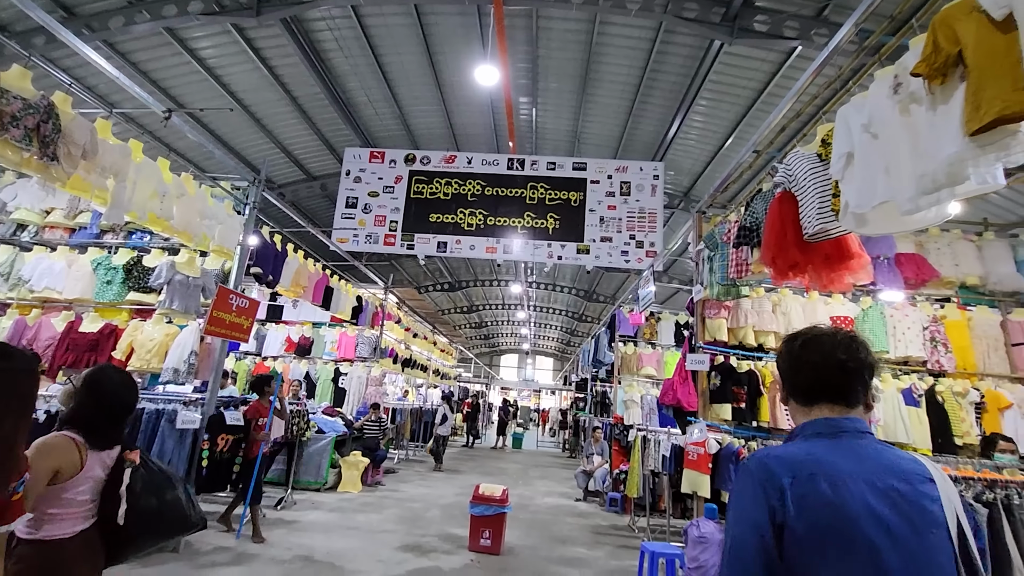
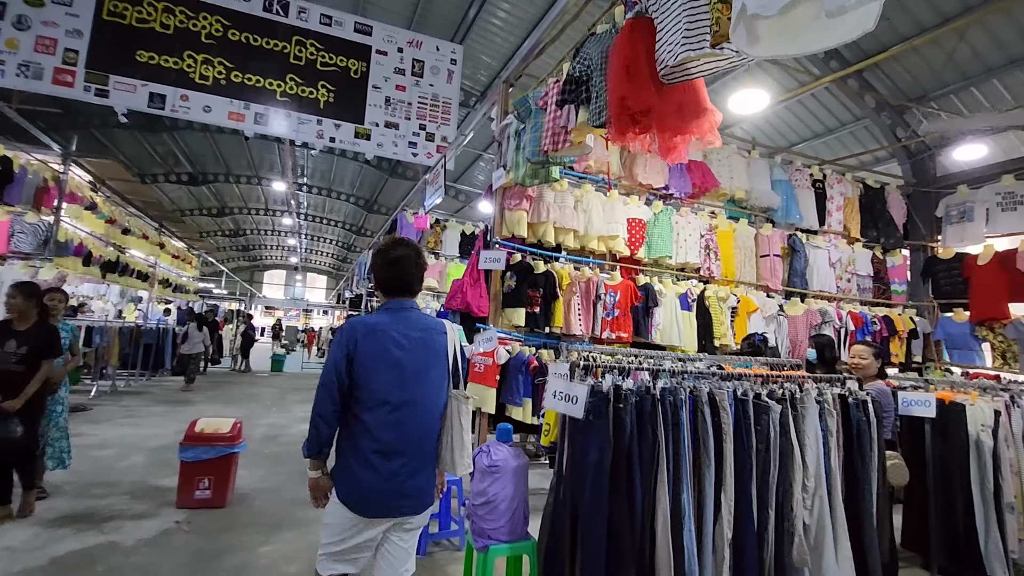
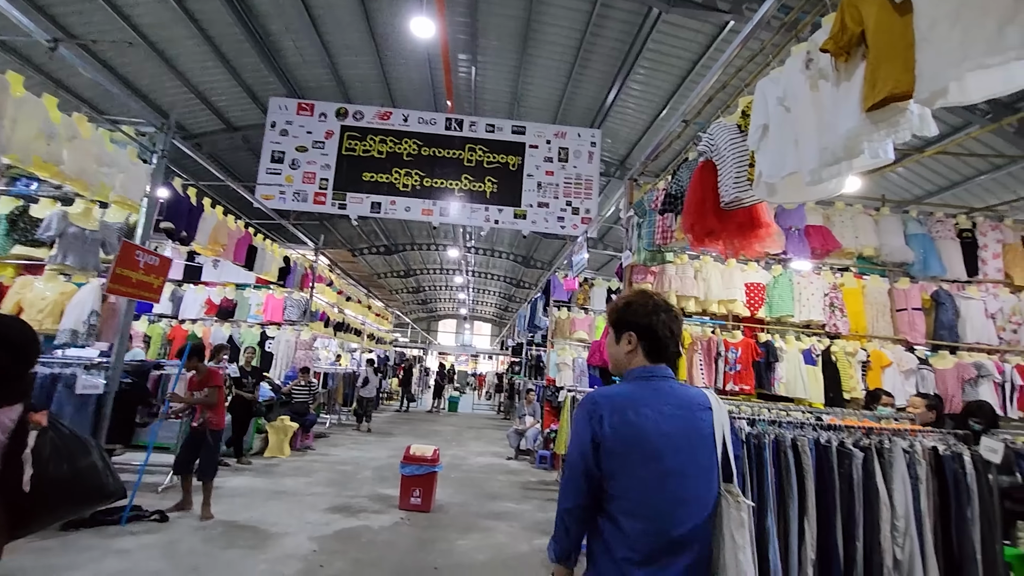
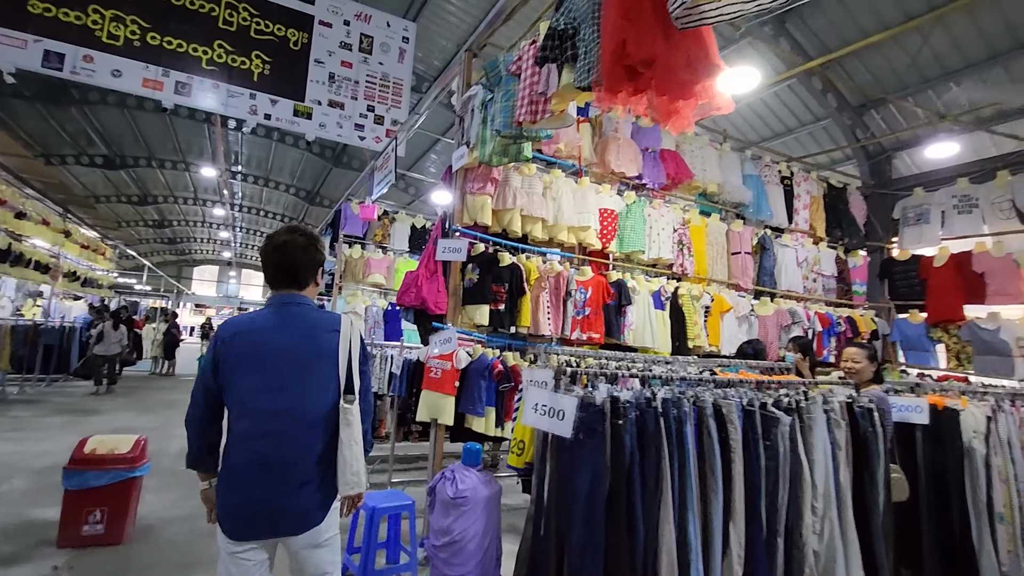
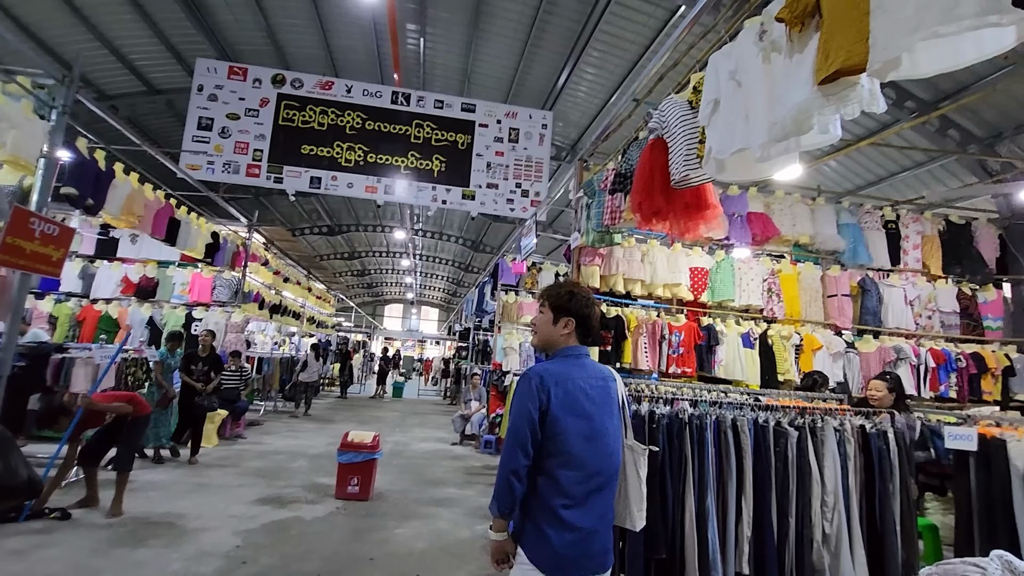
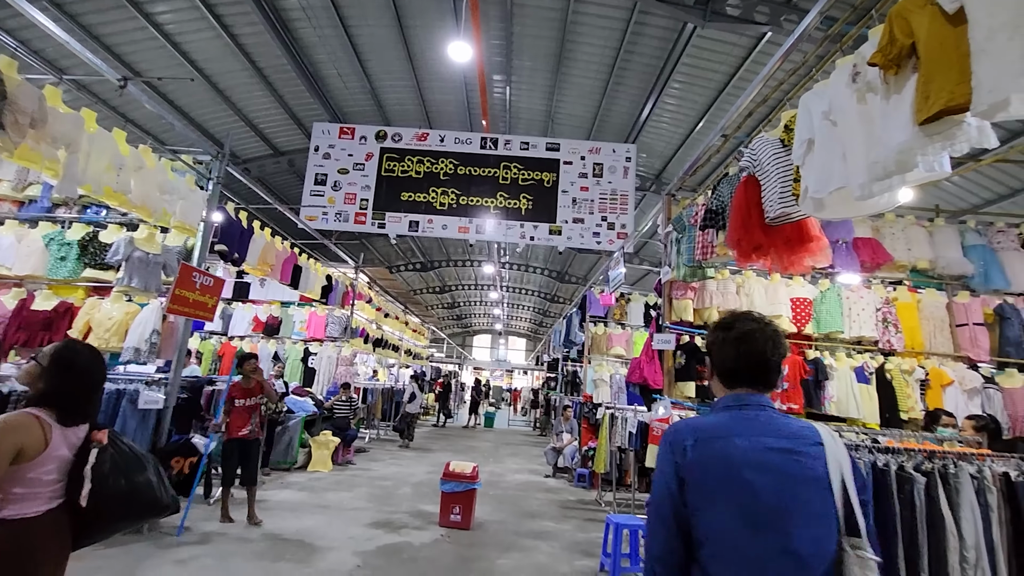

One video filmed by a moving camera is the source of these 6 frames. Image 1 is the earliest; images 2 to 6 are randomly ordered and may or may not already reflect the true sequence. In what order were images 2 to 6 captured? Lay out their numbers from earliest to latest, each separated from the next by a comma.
6, 3, 5, 2, 4
